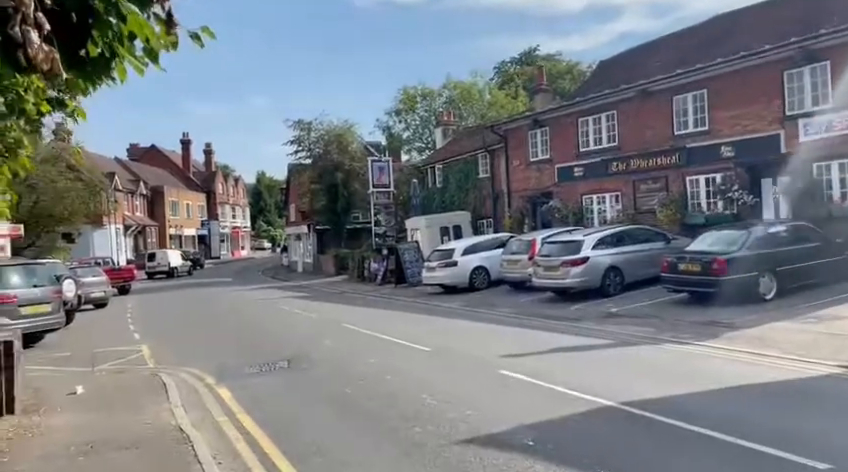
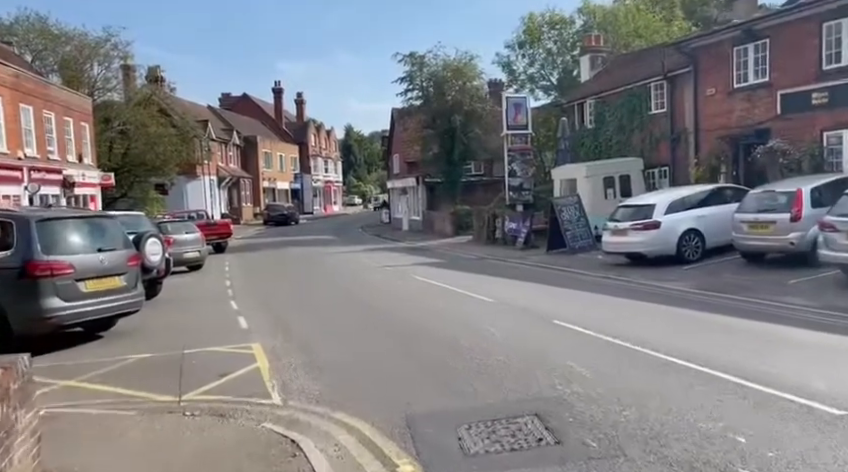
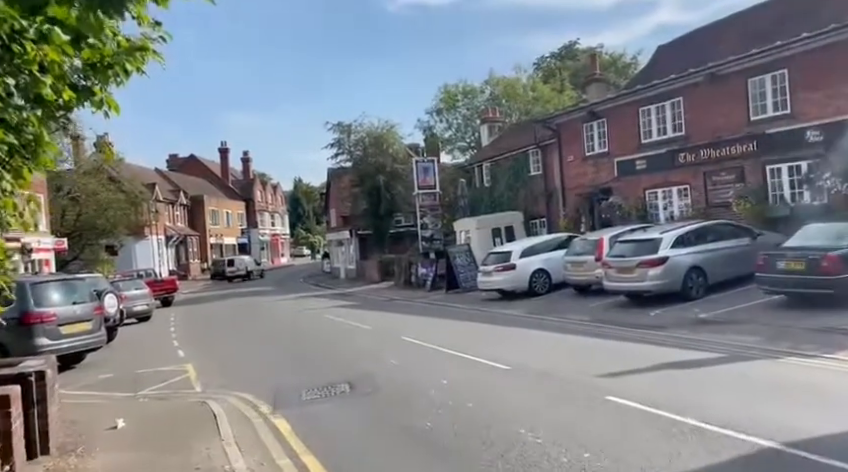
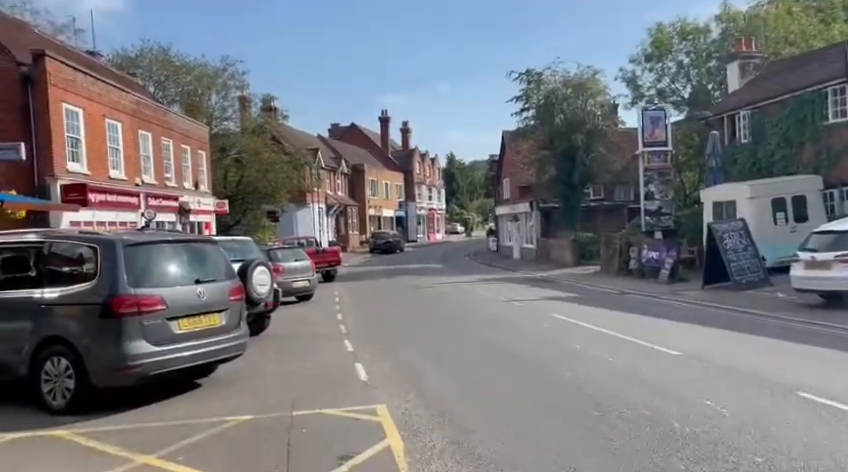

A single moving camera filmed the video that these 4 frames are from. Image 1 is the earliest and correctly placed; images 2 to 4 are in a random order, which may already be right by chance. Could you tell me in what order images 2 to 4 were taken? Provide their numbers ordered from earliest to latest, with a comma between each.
3, 2, 4
